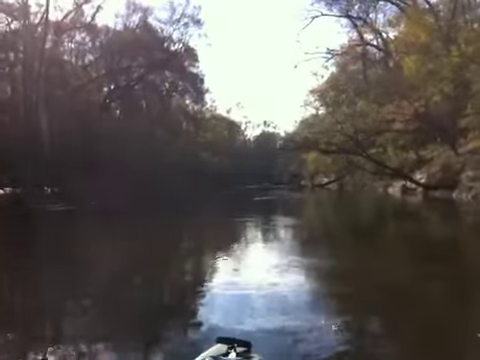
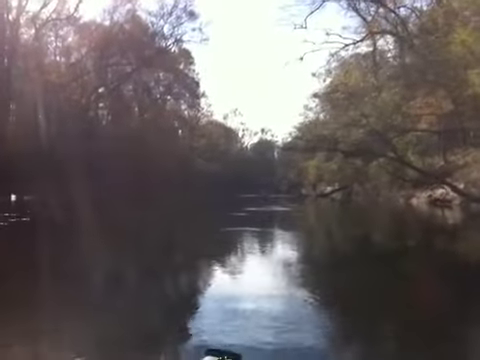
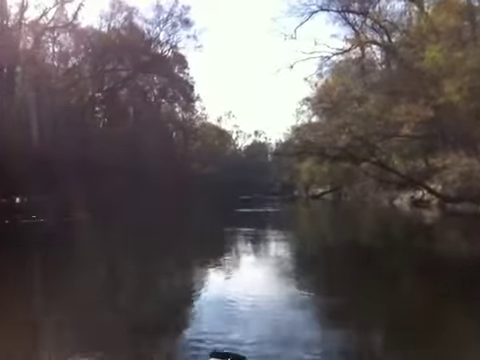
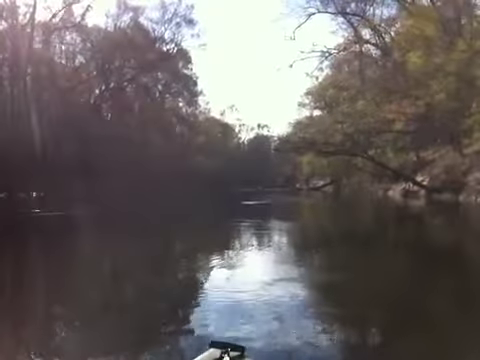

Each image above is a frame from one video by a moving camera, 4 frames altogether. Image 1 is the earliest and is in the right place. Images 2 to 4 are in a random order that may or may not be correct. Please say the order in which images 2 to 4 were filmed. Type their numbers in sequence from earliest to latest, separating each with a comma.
4, 3, 2
